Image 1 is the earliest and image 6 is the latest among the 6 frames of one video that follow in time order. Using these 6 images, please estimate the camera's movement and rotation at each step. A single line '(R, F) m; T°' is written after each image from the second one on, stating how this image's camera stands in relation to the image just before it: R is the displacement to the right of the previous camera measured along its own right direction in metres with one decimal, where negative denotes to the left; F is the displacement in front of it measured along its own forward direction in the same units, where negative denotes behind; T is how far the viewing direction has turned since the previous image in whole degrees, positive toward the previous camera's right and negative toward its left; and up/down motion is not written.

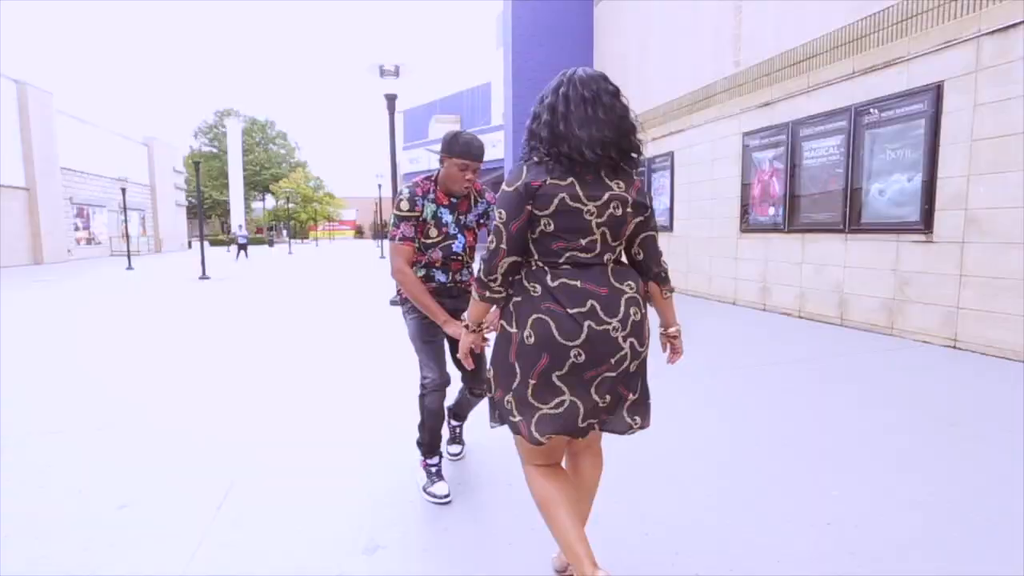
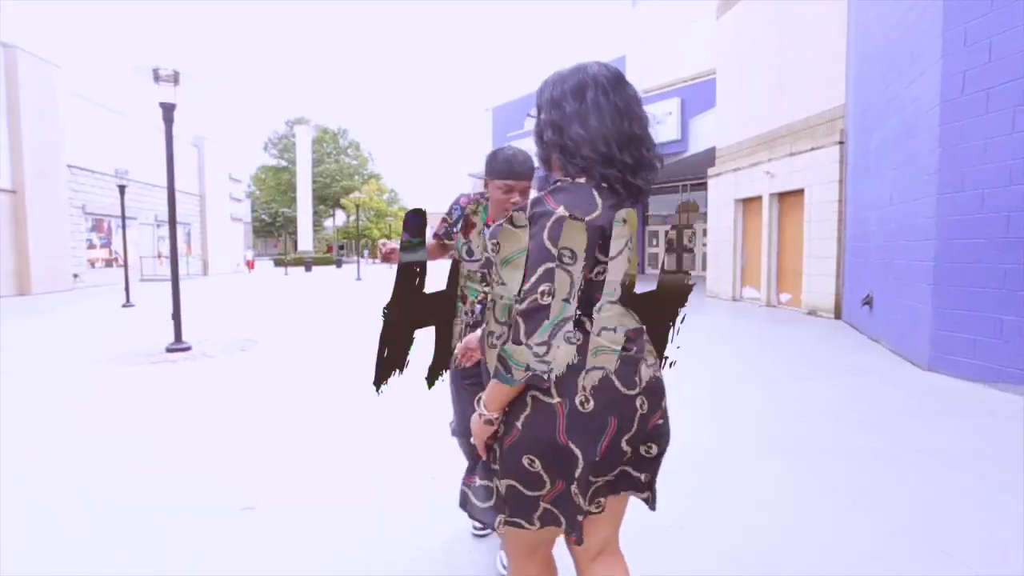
(-0.3, +1.5) m; -7°
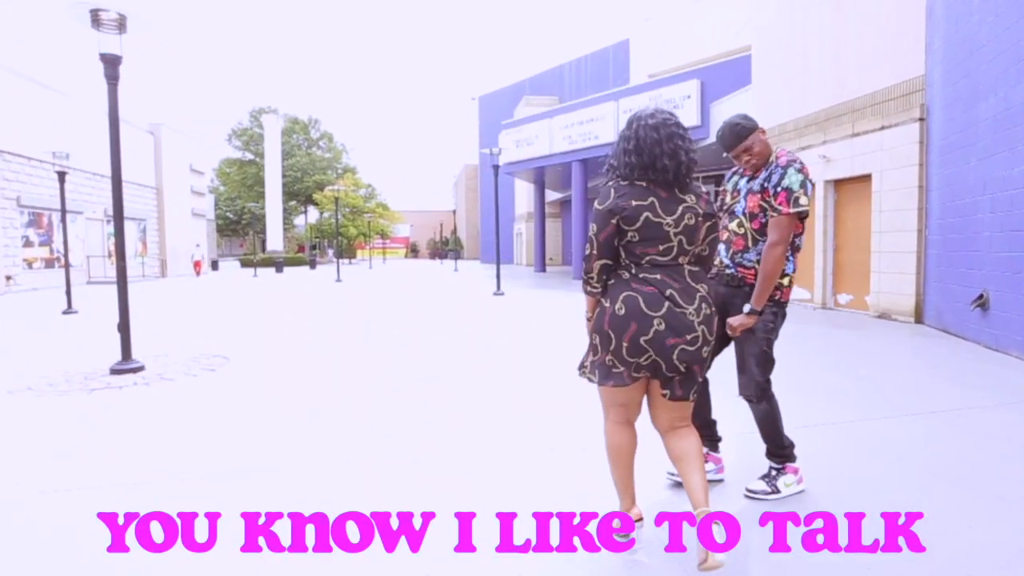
(-0.2, +0.5) m; +3°
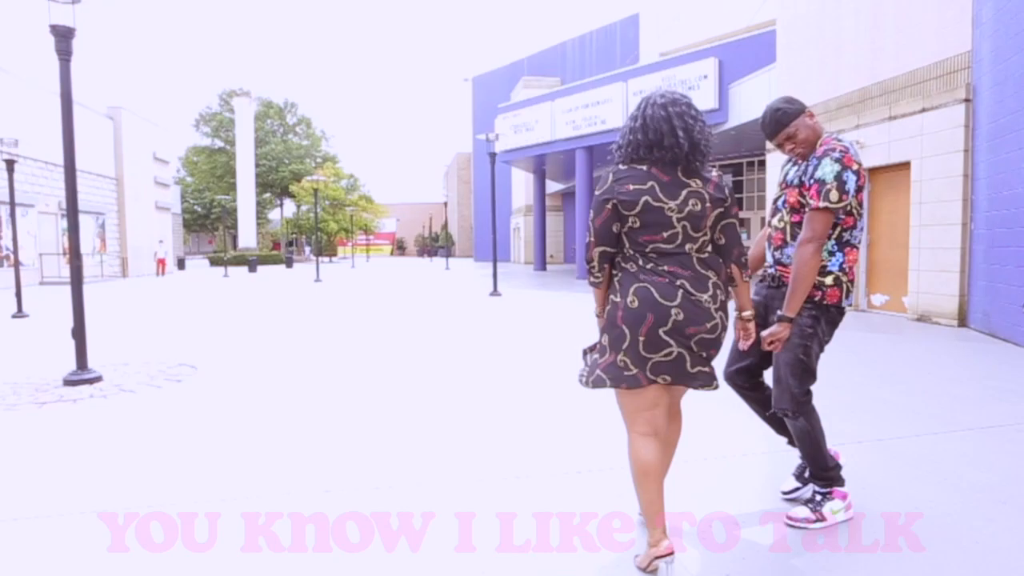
(-0.1, +0.3) m; +2°
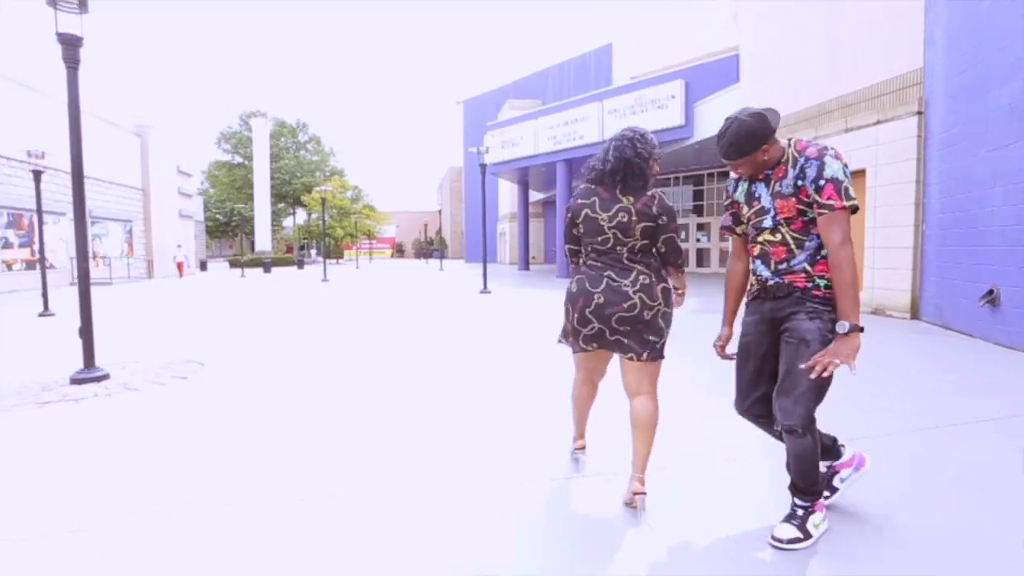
(+0.1, -0.2) m; -1°
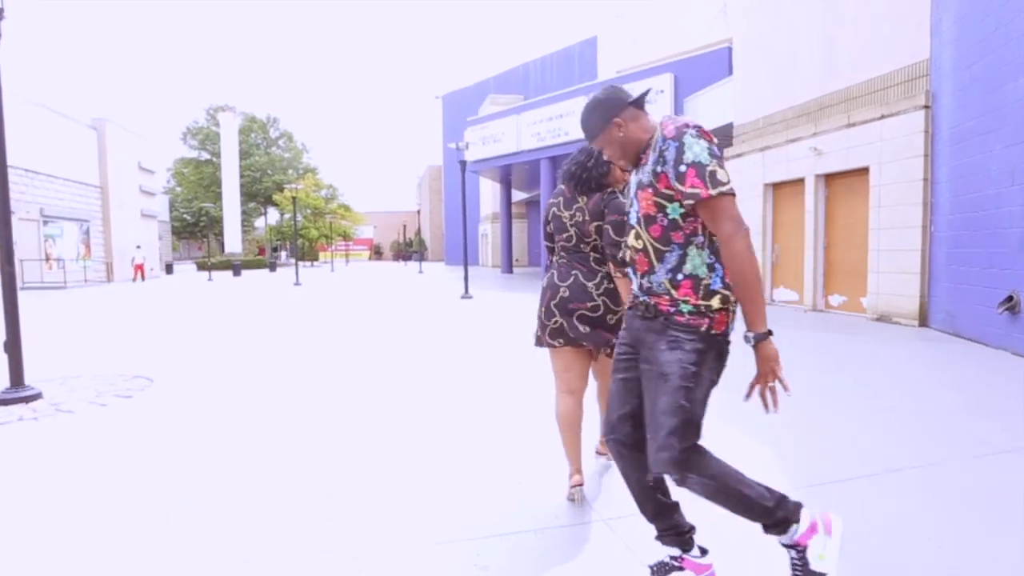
(0.0, +0.2) m; +2°
